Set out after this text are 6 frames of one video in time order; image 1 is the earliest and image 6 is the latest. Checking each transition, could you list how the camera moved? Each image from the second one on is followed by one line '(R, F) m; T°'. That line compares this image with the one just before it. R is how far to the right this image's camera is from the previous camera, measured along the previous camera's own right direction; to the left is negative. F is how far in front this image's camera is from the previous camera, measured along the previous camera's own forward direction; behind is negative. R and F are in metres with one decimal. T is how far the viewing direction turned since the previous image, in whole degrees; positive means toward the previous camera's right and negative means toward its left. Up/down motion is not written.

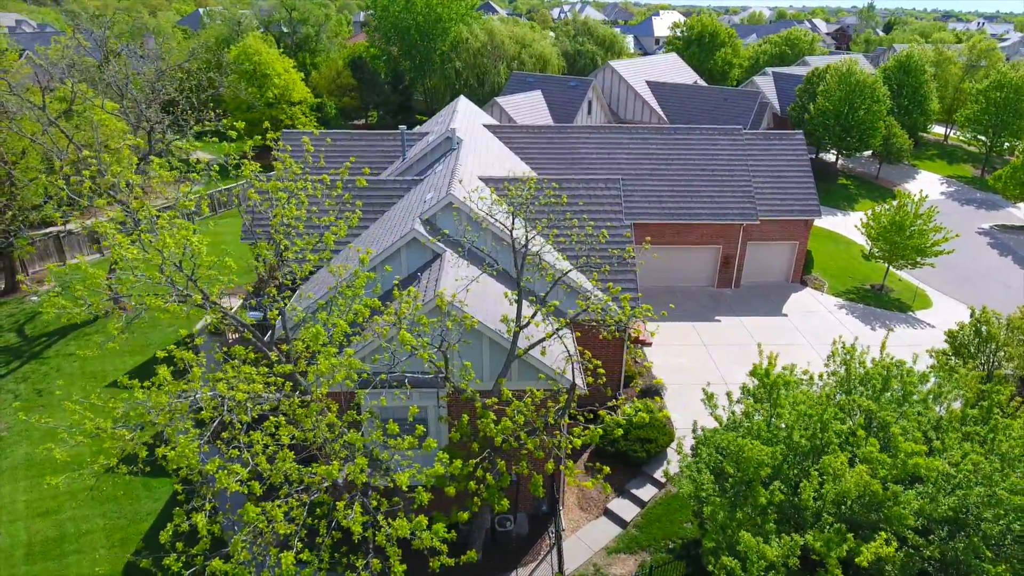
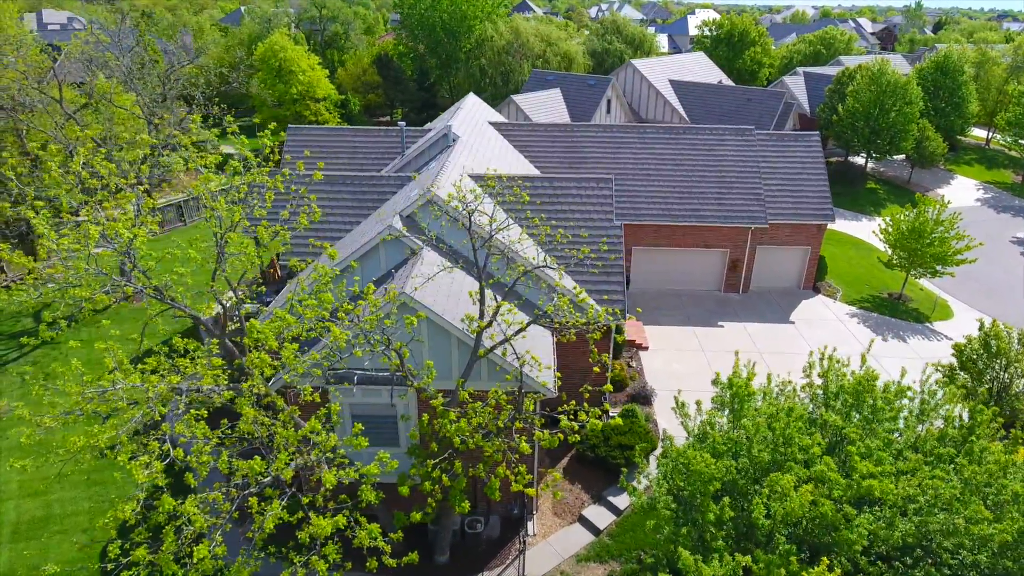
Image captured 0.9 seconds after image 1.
(+1.5, +0.3) m; -3°
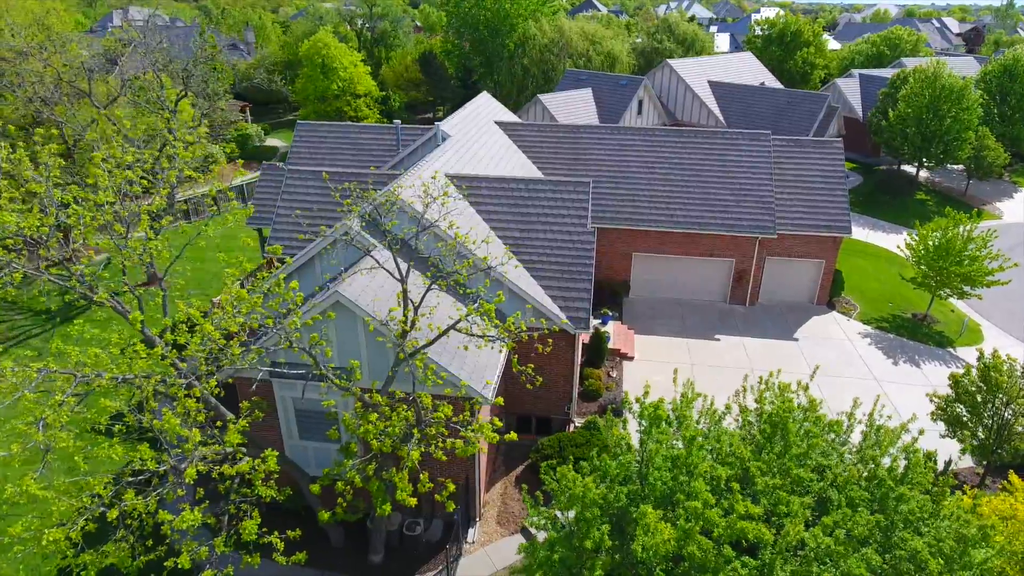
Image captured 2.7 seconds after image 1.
(+2.8, +0.5) m; -6°
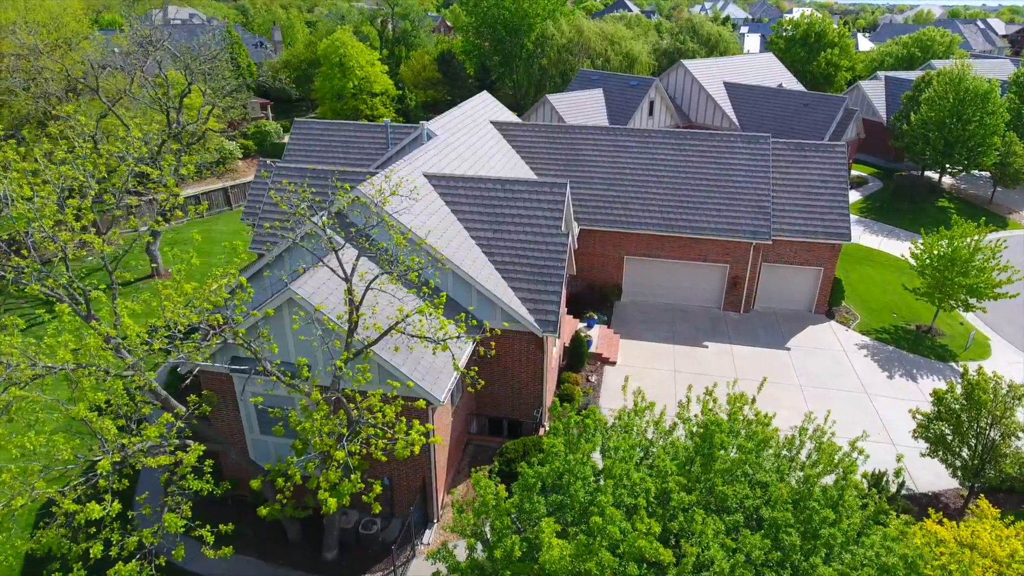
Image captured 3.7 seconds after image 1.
(+1.7, +0.3) m; -3°
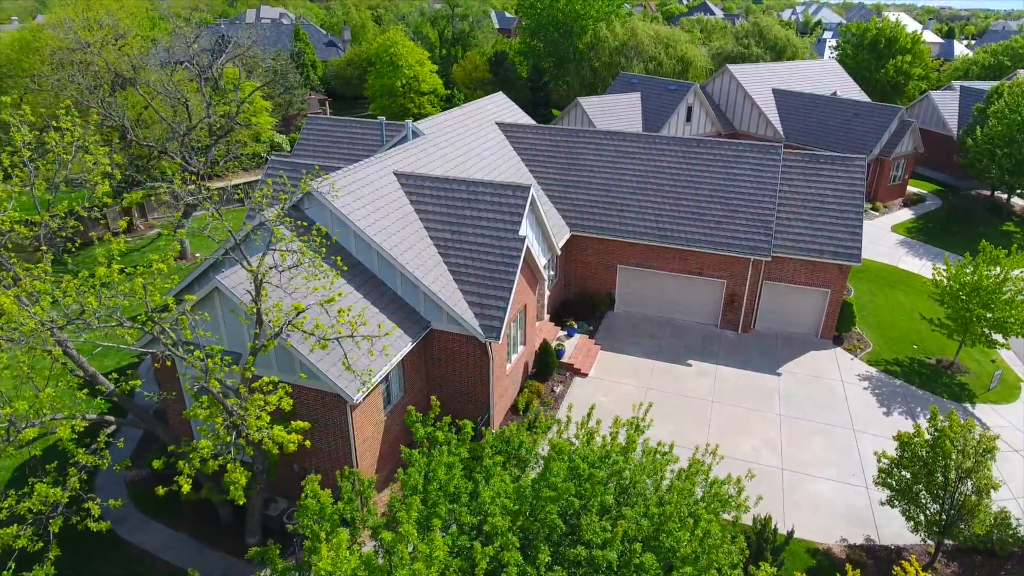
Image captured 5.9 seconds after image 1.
(+3.4, +0.6) m; -7°
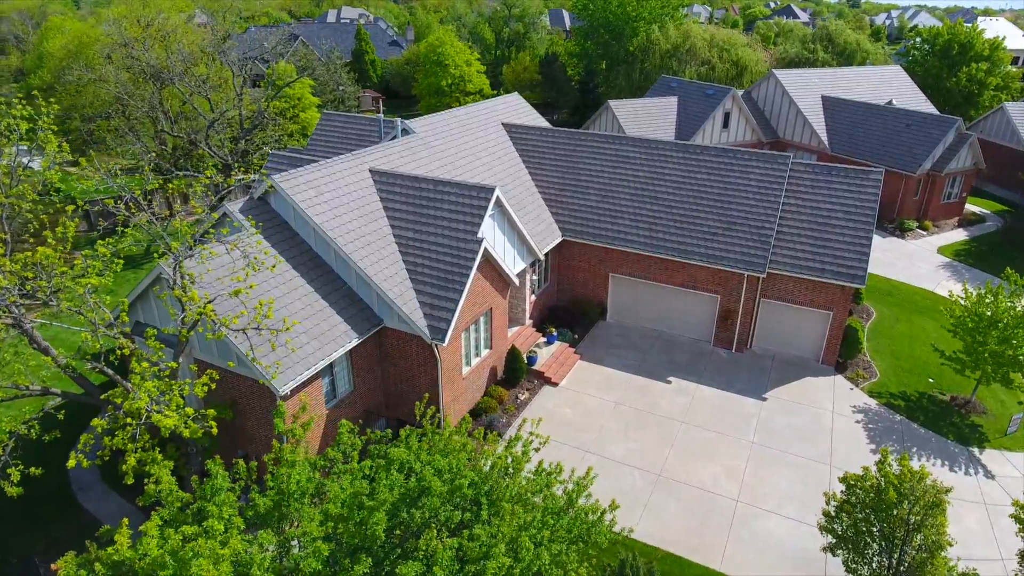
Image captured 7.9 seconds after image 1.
(+3.2, +0.5) m; -7°
